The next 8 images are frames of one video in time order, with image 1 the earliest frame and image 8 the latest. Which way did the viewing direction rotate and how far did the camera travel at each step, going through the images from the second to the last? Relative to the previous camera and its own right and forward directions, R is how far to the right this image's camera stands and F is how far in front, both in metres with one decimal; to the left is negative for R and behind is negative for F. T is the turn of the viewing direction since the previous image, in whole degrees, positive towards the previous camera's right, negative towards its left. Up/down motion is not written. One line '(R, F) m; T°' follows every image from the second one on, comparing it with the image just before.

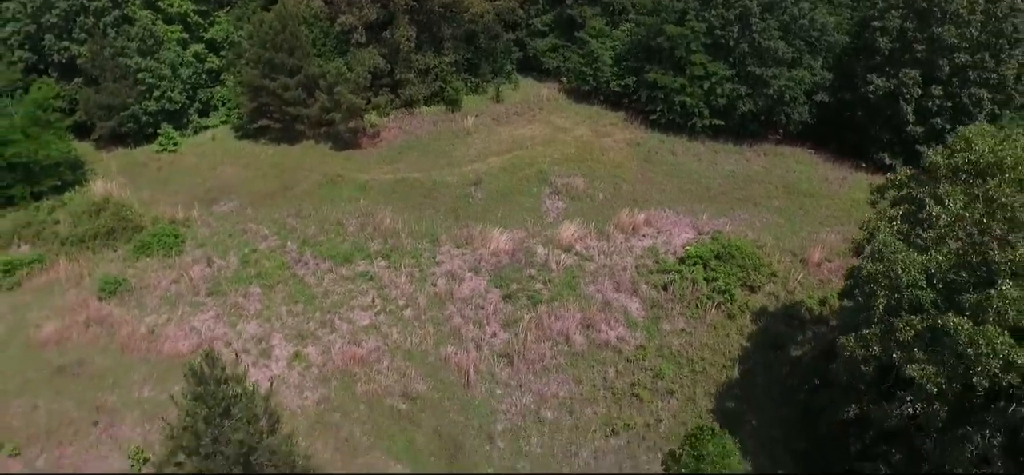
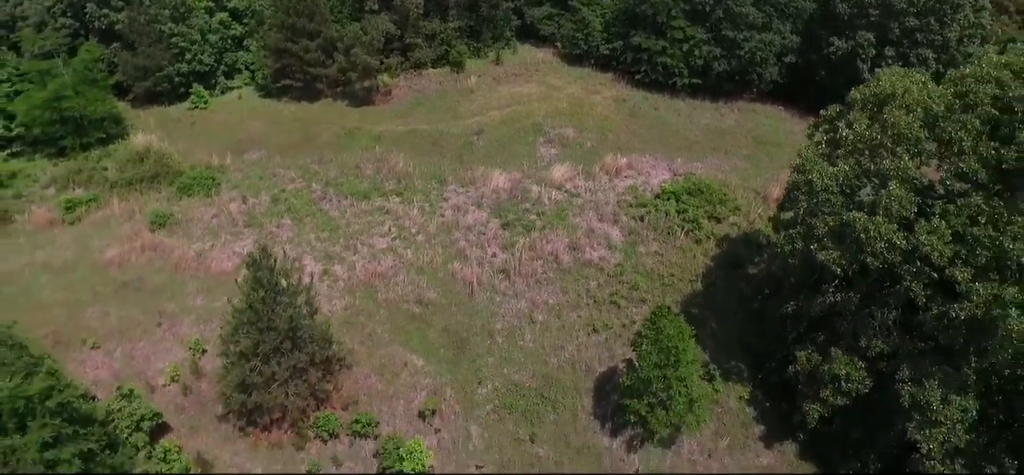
(+0.1, -3.5) m; 0°
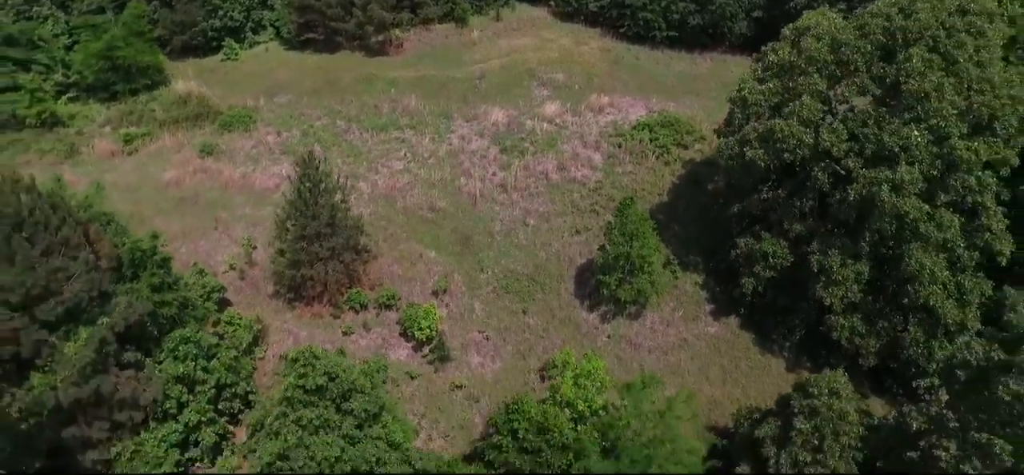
(+0.1, -4.5) m; 0°
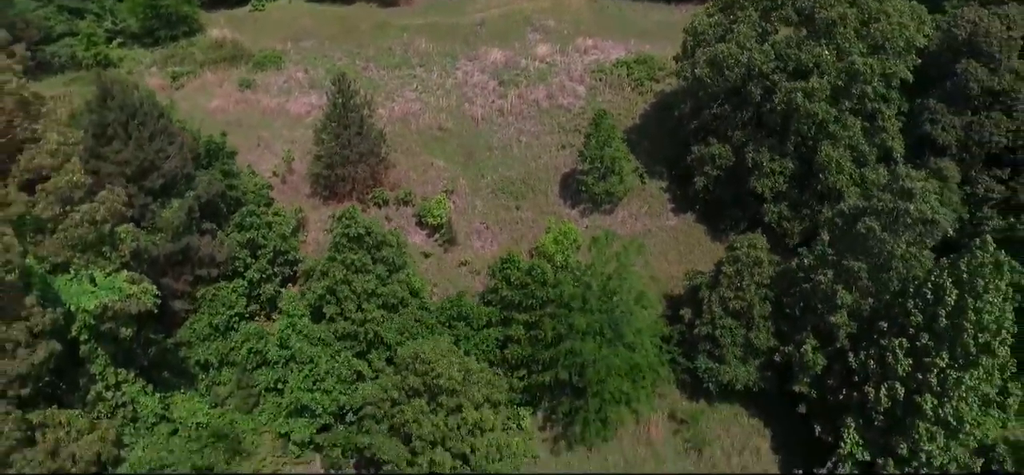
(+0.1, -5.1) m; 0°
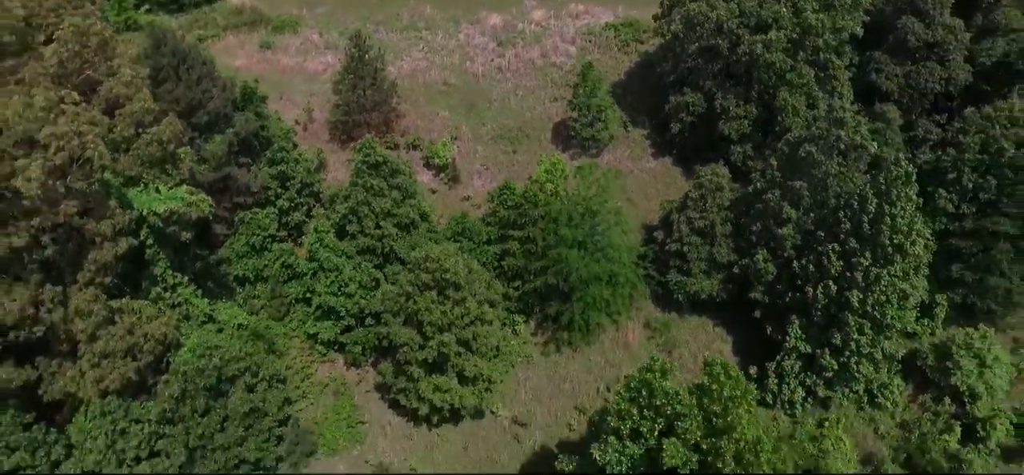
(+0.1, -3.5) m; 0°
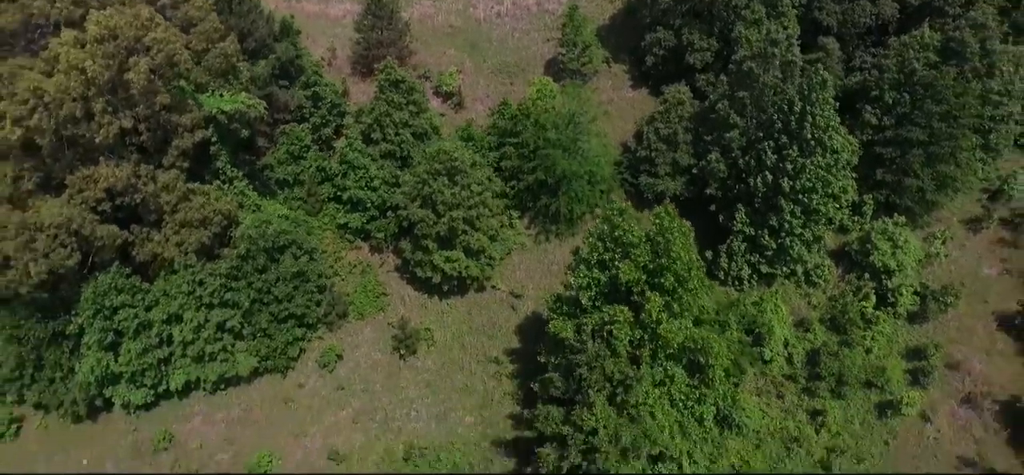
(+0.1, -5.1) m; 0°
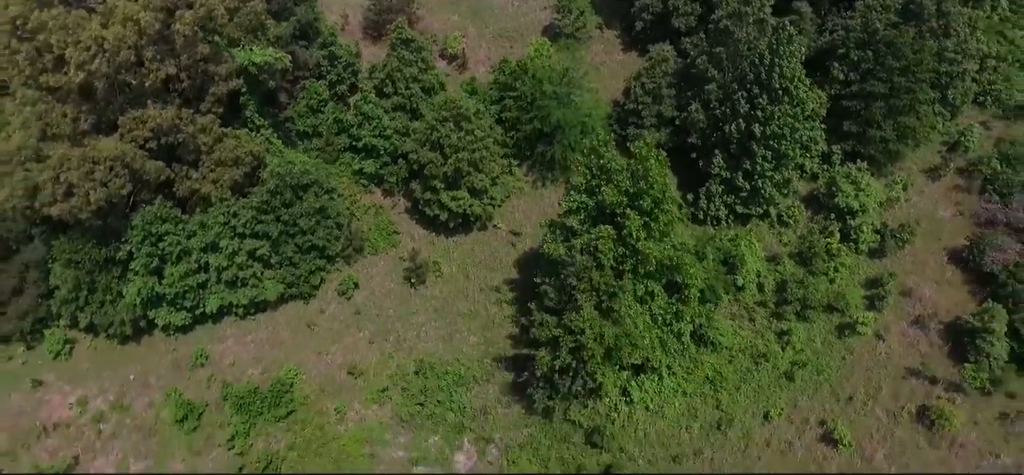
(0.0, -3.1) m; 0°
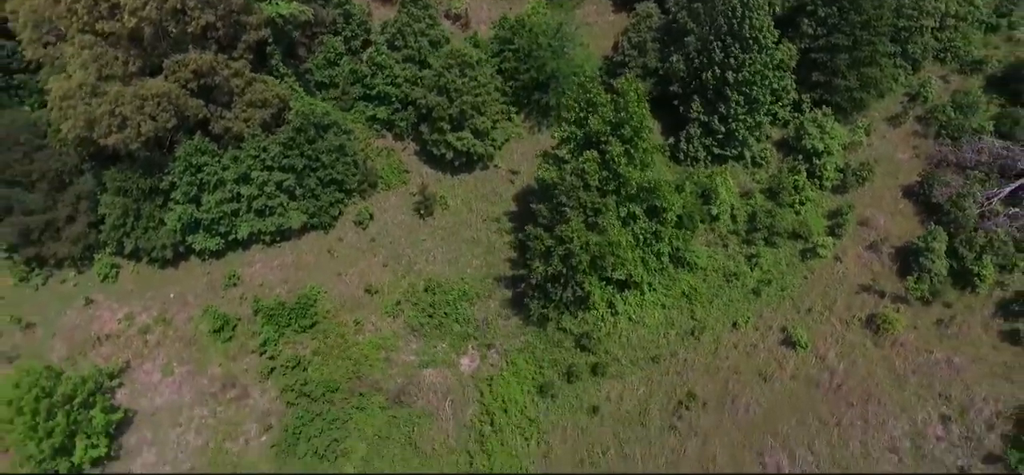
(0.0, -3.5) m; 0°
